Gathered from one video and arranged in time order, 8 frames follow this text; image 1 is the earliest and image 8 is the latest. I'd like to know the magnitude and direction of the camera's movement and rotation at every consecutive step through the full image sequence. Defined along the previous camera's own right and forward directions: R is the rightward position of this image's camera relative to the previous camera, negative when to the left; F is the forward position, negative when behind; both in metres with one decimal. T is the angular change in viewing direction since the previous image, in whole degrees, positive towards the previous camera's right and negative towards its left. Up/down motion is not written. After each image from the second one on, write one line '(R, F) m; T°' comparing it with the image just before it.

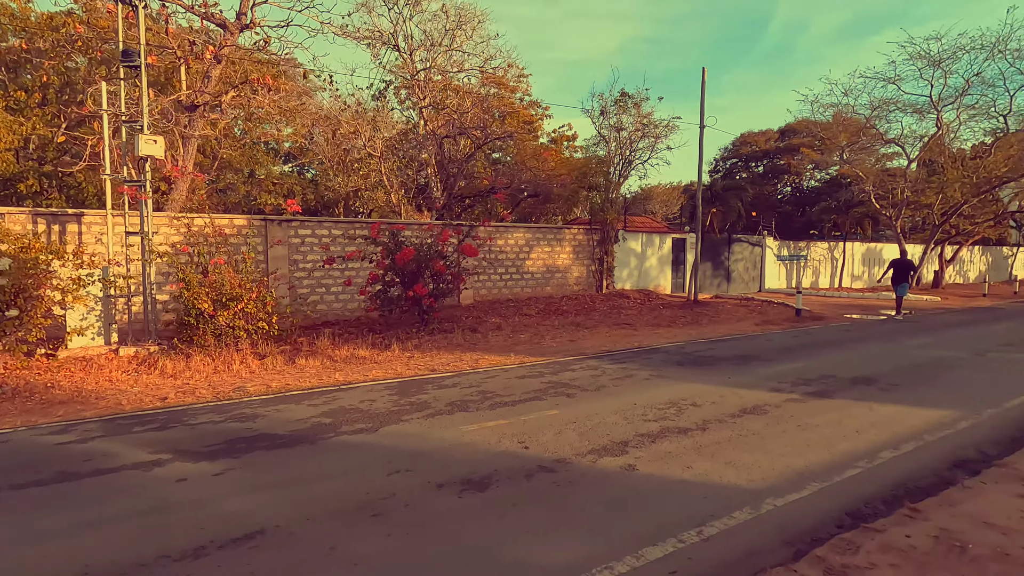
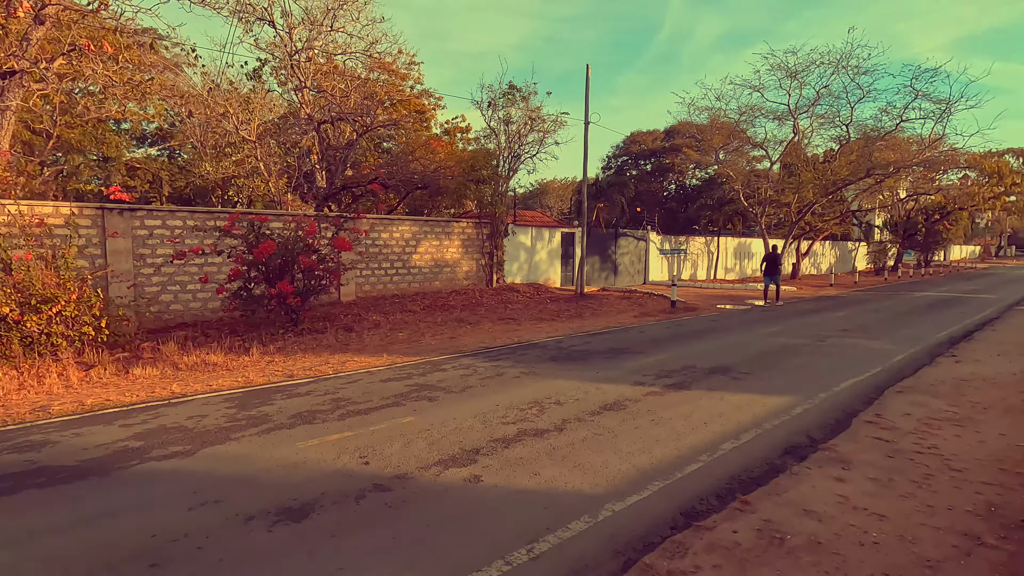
(+0.5, +0.3) m; +10°
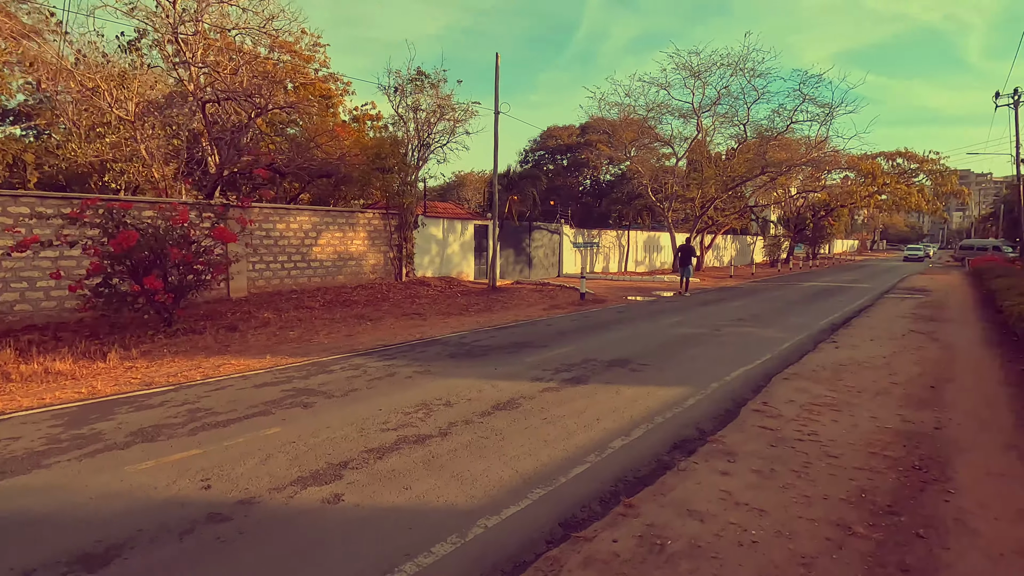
(+0.4, +0.4) m; +8°
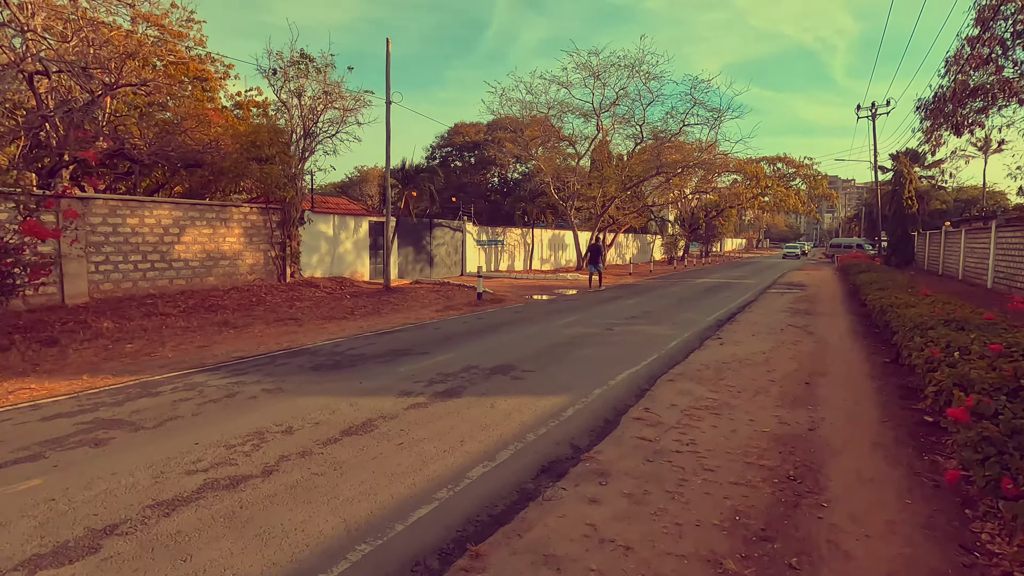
(+0.6, +0.7) m; +9°
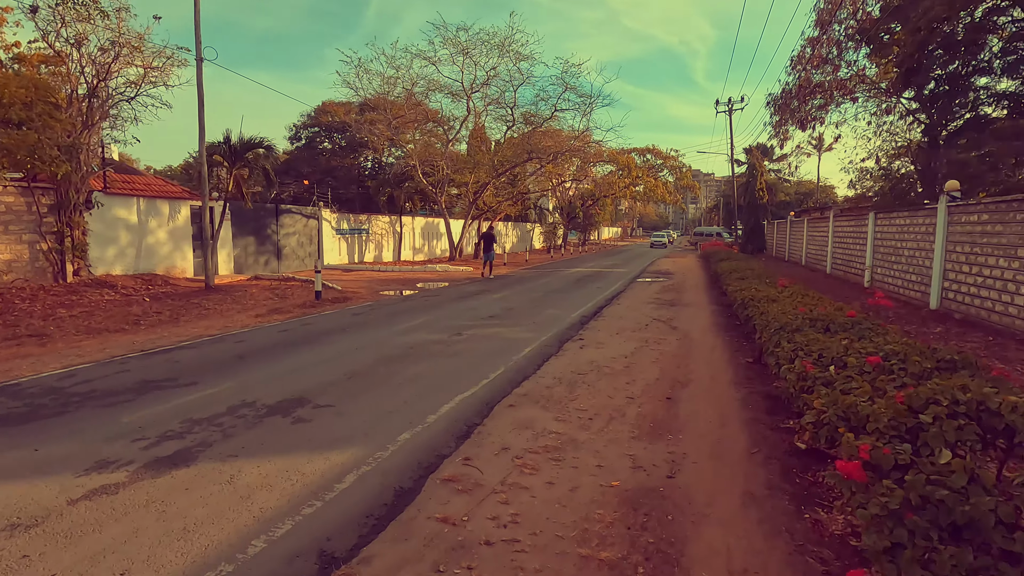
(+1.0, +1.6) m; +12°
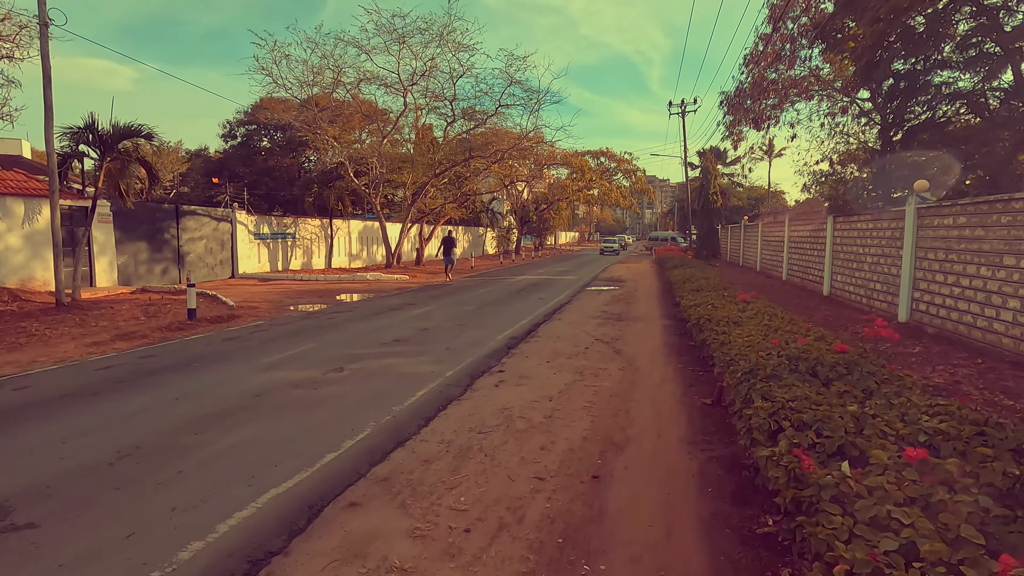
(+0.8, +1.9) m; +4°
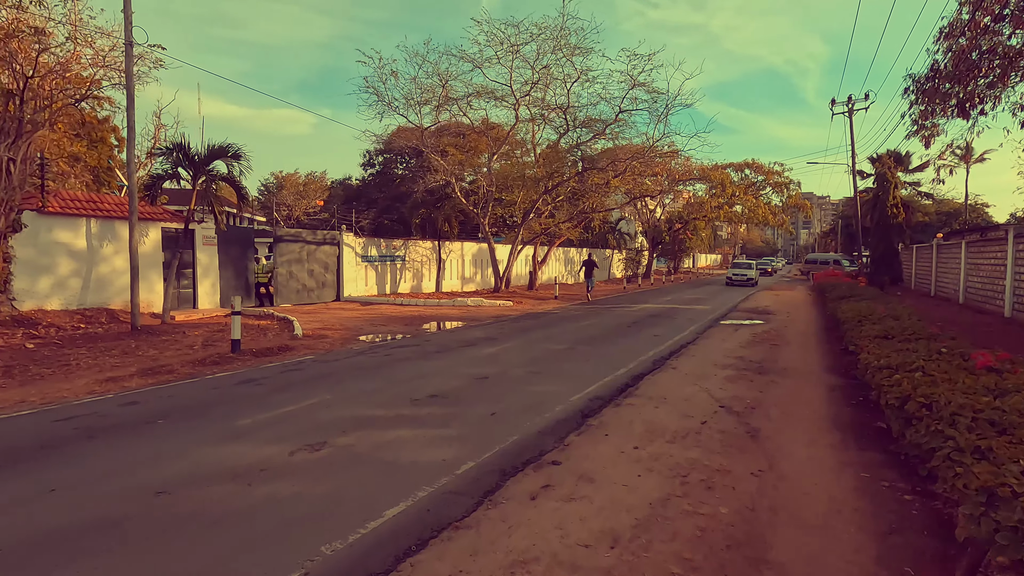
(+0.7, +2.6) m; -14°
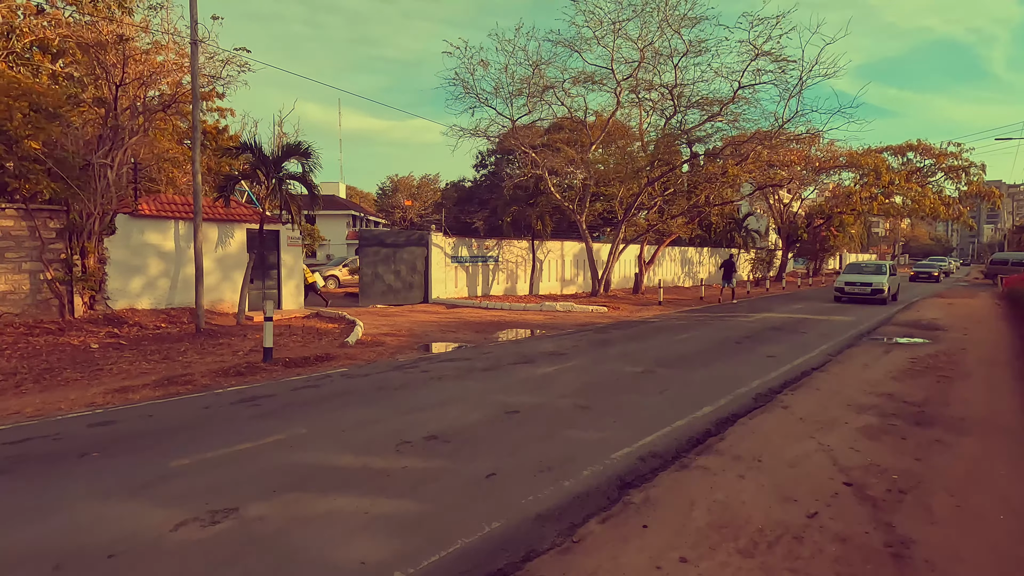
(+0.9, +1.8) m; -13°
